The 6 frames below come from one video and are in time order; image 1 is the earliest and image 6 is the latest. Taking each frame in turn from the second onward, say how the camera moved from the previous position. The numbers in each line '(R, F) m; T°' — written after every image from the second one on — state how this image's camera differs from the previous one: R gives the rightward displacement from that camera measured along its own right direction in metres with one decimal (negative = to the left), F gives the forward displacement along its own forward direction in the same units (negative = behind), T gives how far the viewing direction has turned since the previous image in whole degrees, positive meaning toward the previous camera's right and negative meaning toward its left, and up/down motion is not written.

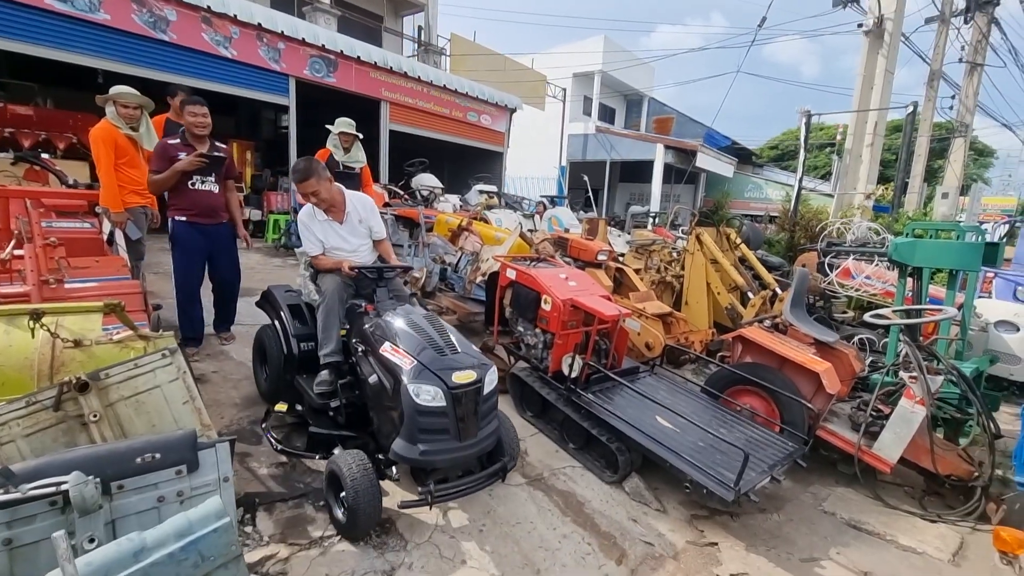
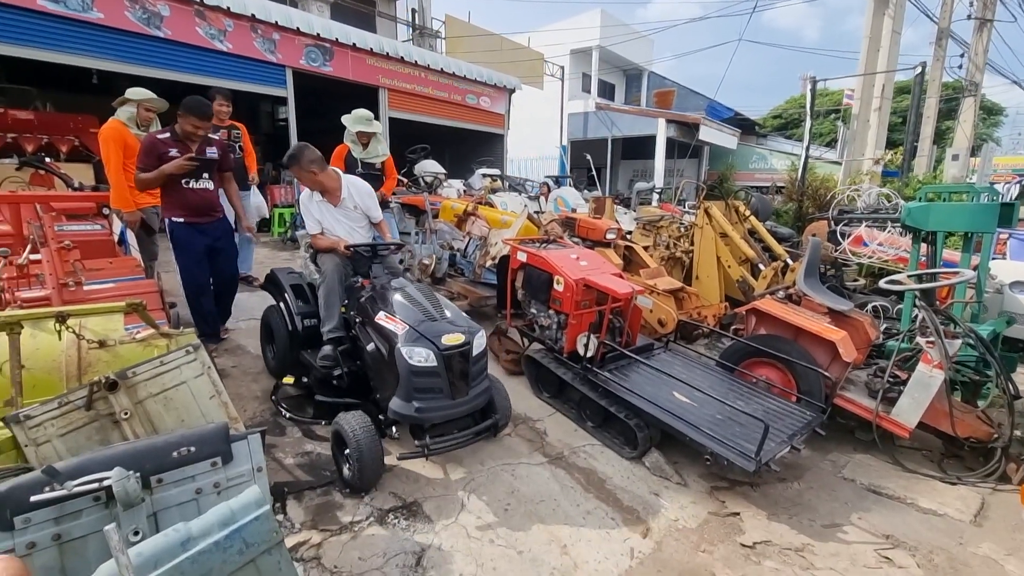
(0.0, 0.0) m; -1°
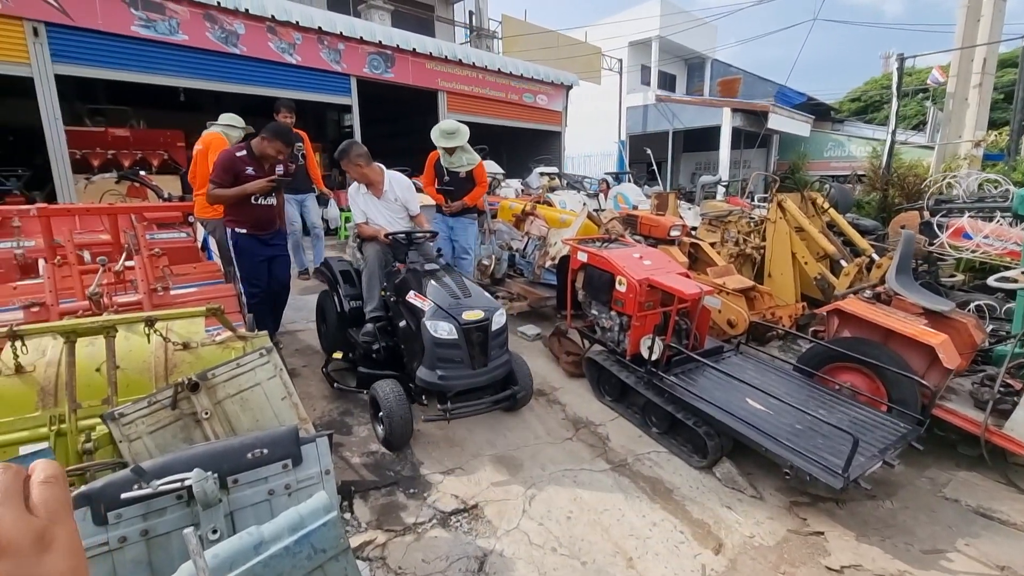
(0.0, +0.1) m; -7°
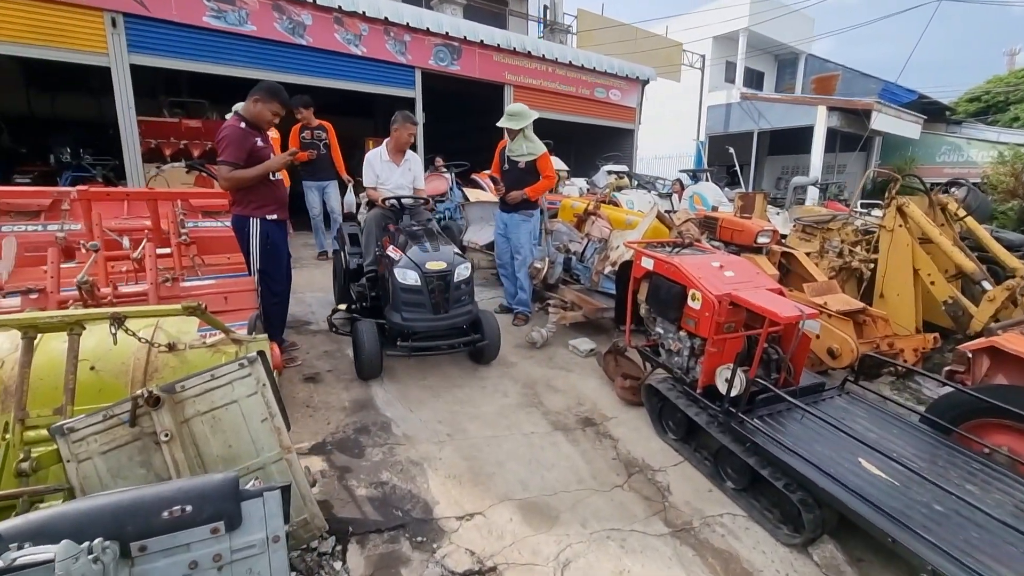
(+0.1, +0.6) m; -7°
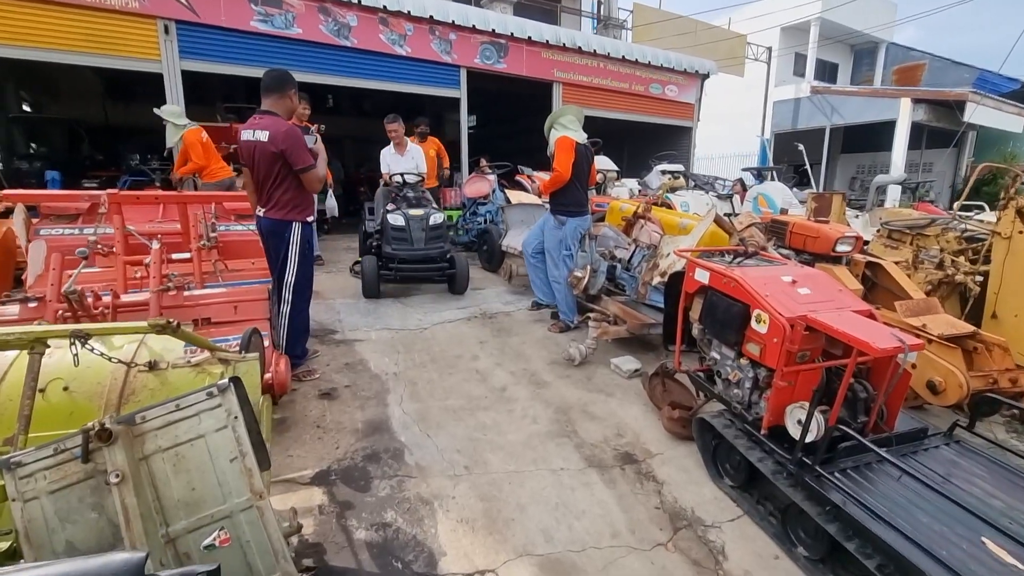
(+0.1, +0.4) m; -6°
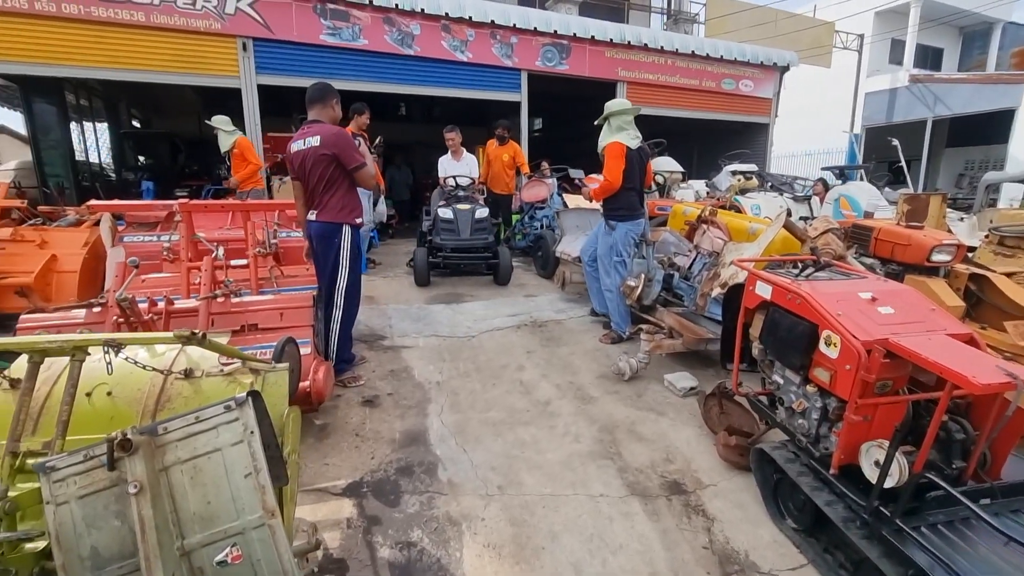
(+0.1, +0.1) m; -8°
